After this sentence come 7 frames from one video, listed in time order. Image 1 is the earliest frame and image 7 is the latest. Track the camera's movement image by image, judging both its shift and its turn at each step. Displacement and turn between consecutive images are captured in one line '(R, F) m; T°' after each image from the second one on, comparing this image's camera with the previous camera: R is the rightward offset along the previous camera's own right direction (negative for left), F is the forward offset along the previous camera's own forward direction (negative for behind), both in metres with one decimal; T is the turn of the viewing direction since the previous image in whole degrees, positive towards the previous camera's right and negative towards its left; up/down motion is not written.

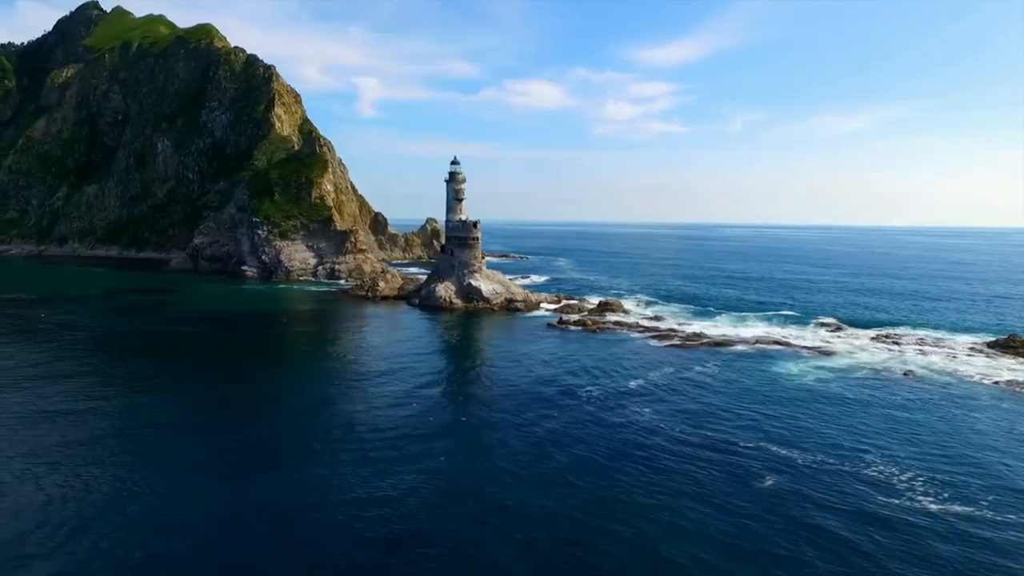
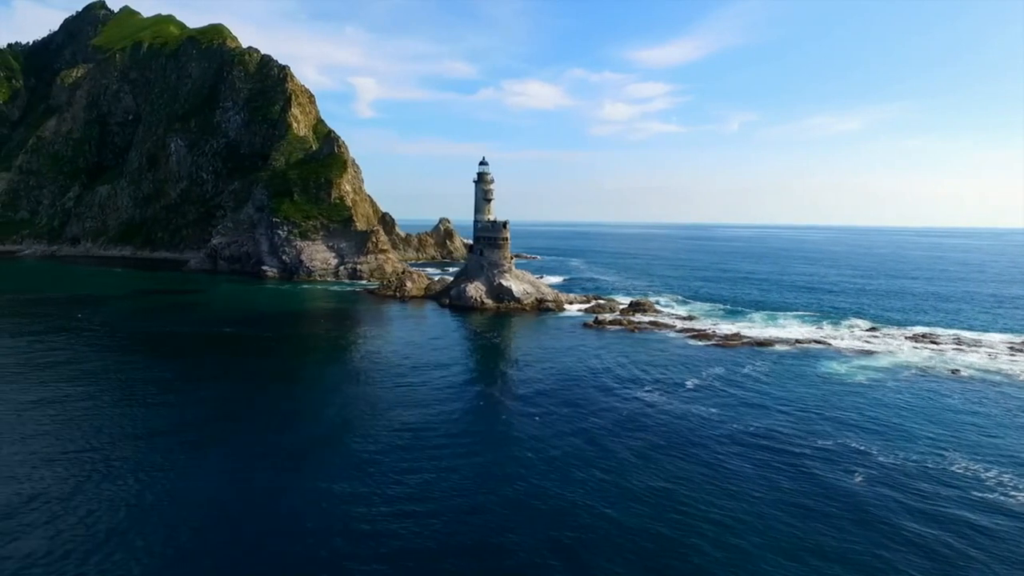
(-3.5, -0.3) m; 0°
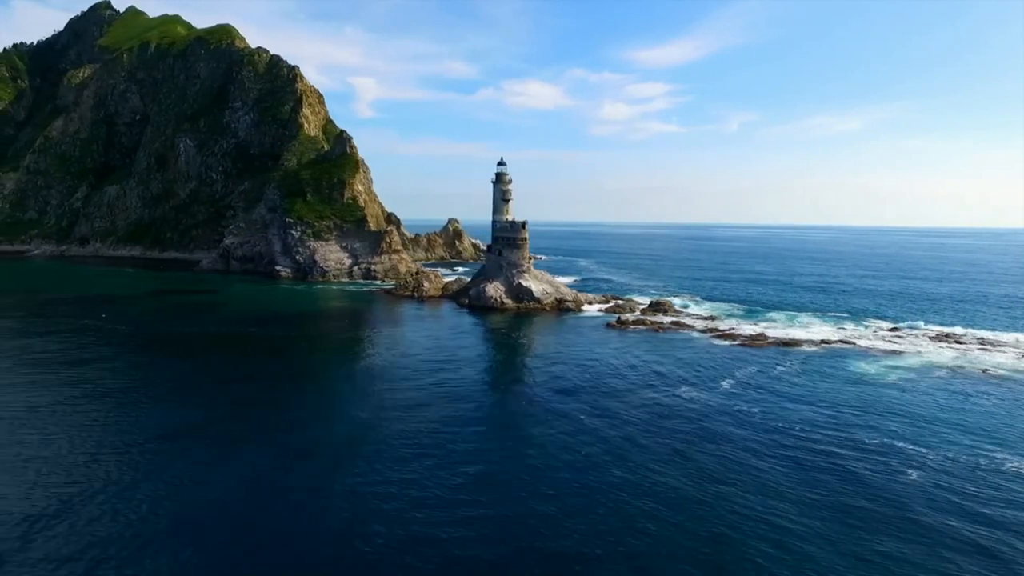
(-2.2, -0.2) m; 0°
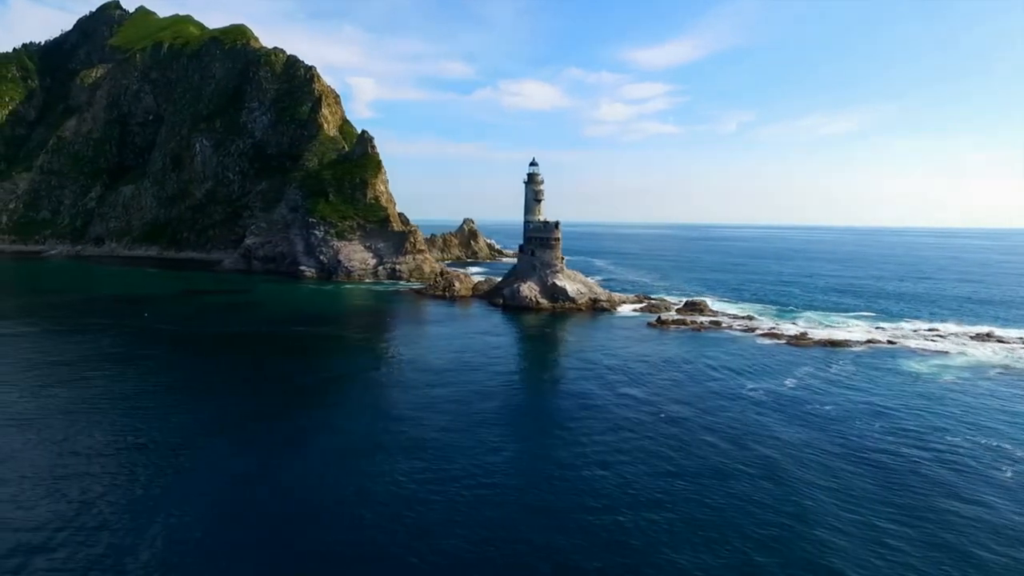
(-3.9, -0.3) m; 0°
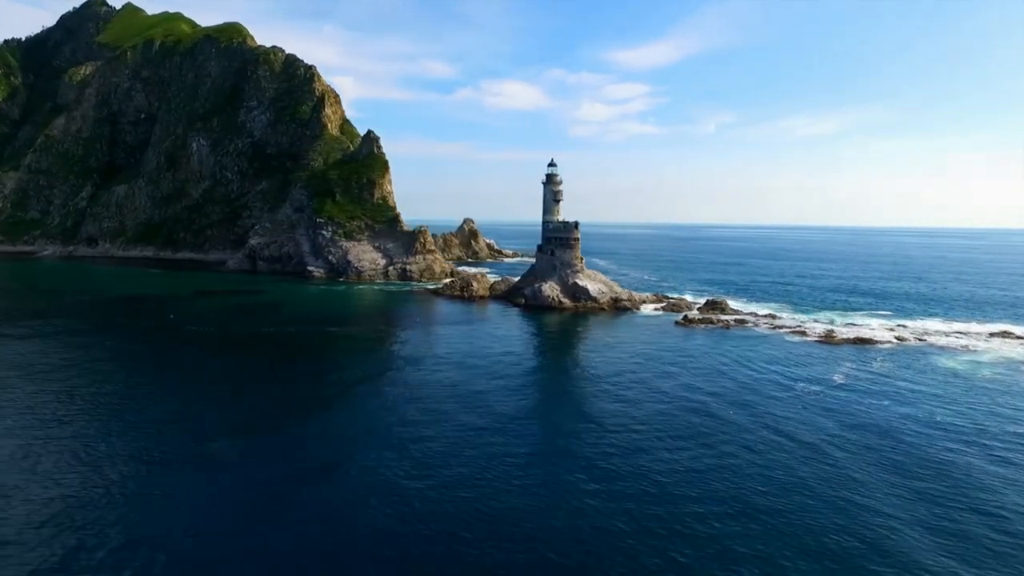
(-4.3, -0.2) m; +2°
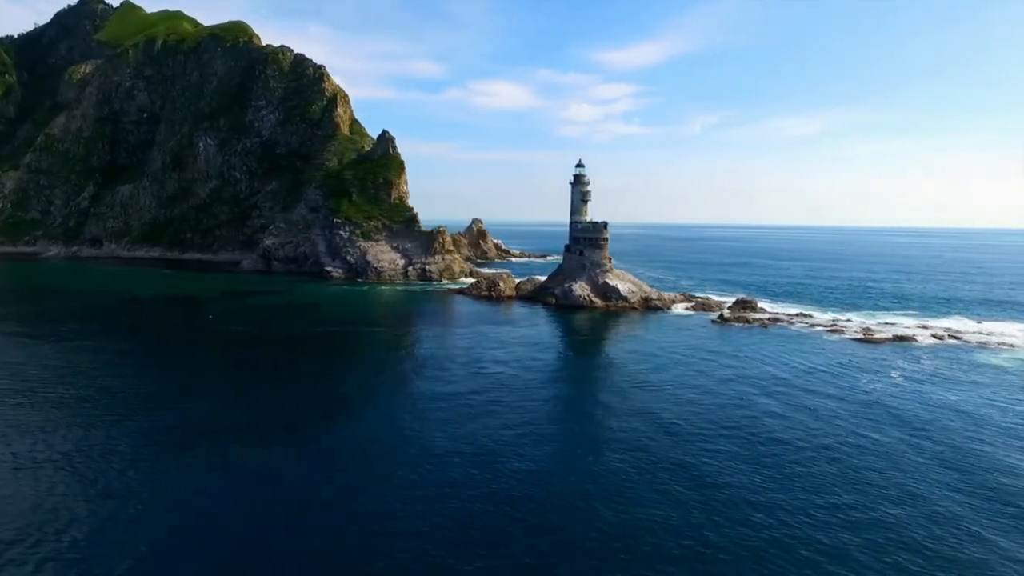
(-4.6, -0.3) m; +1°
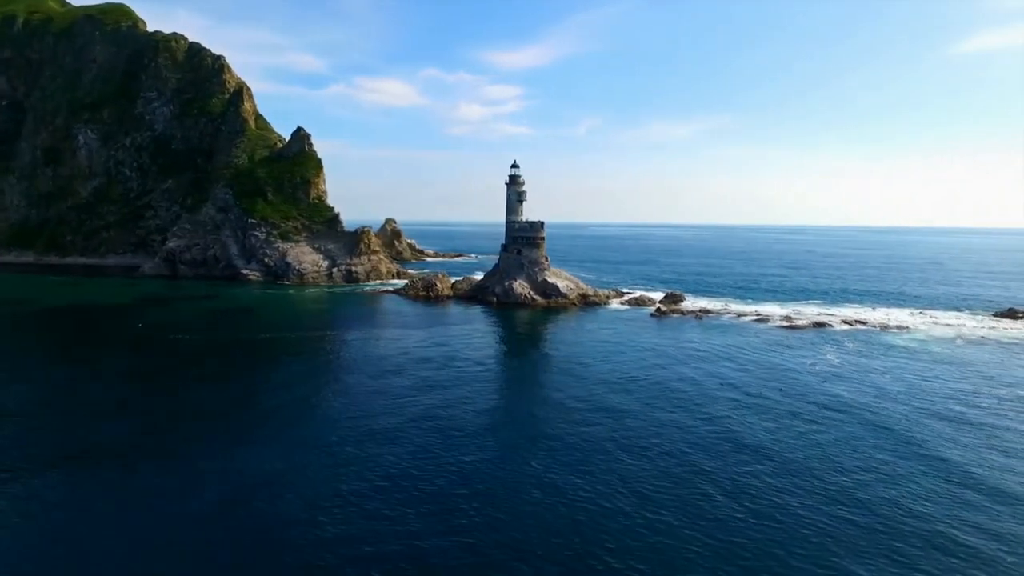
(-4.8, -0.1) m; +10°
